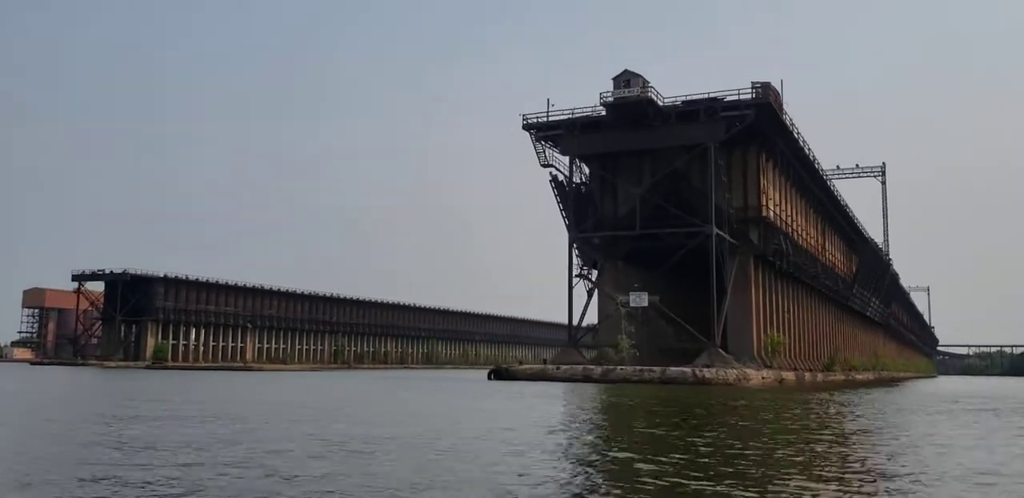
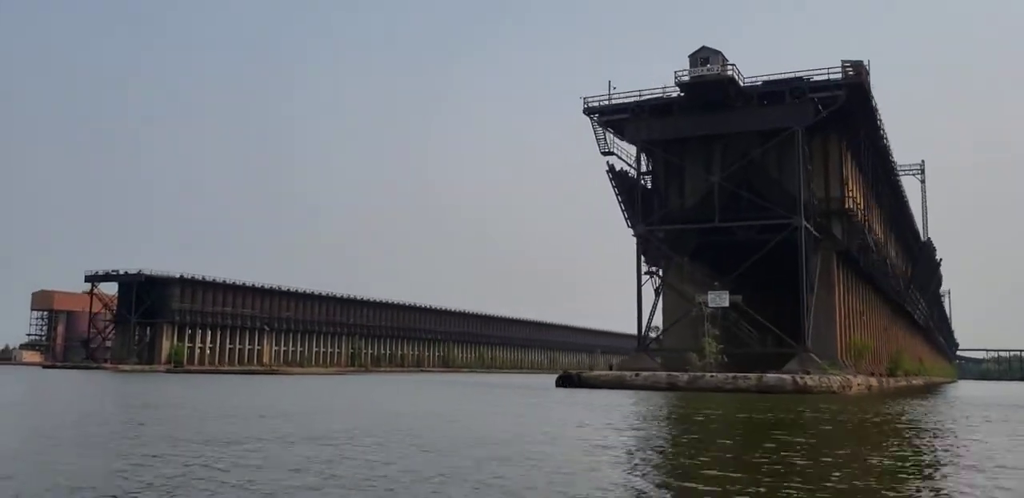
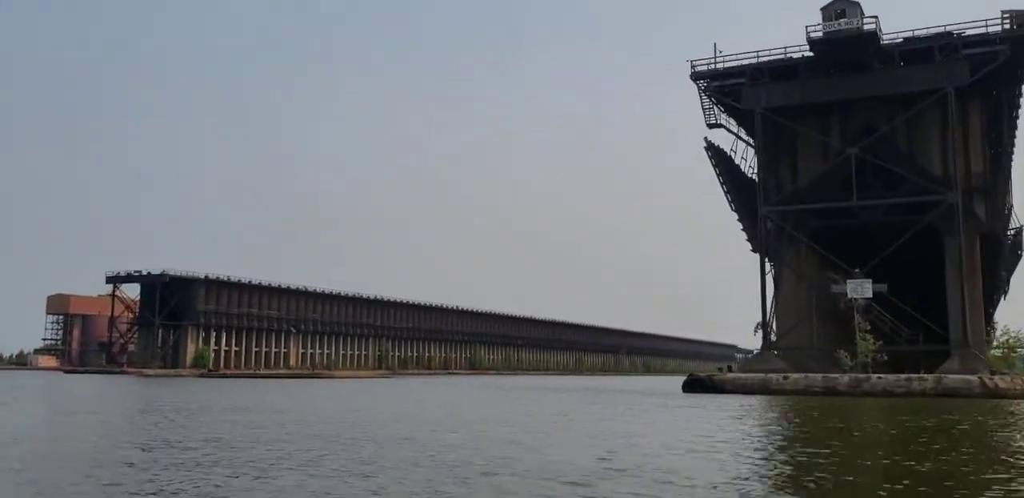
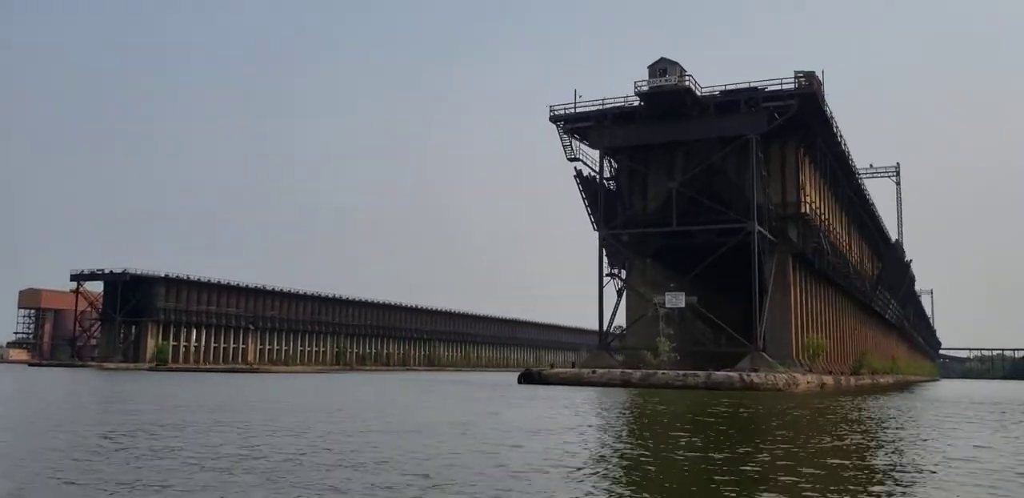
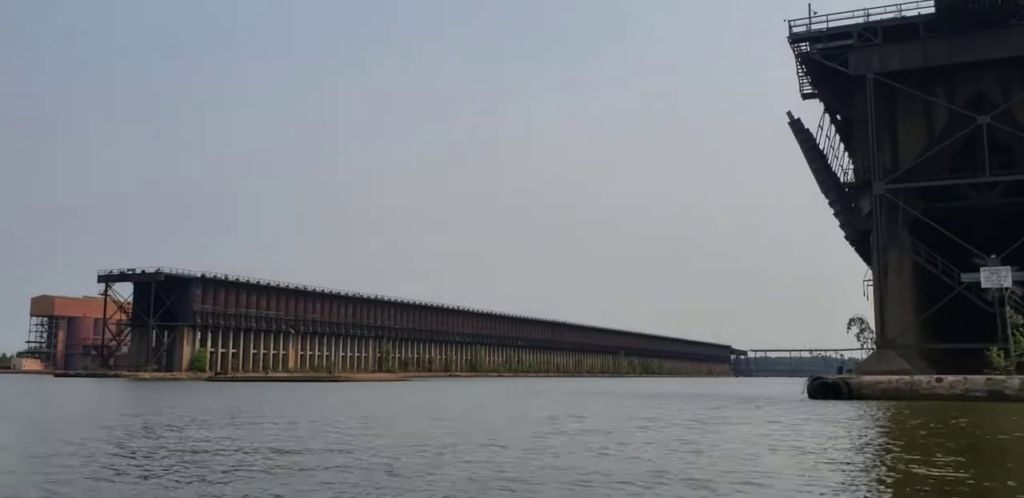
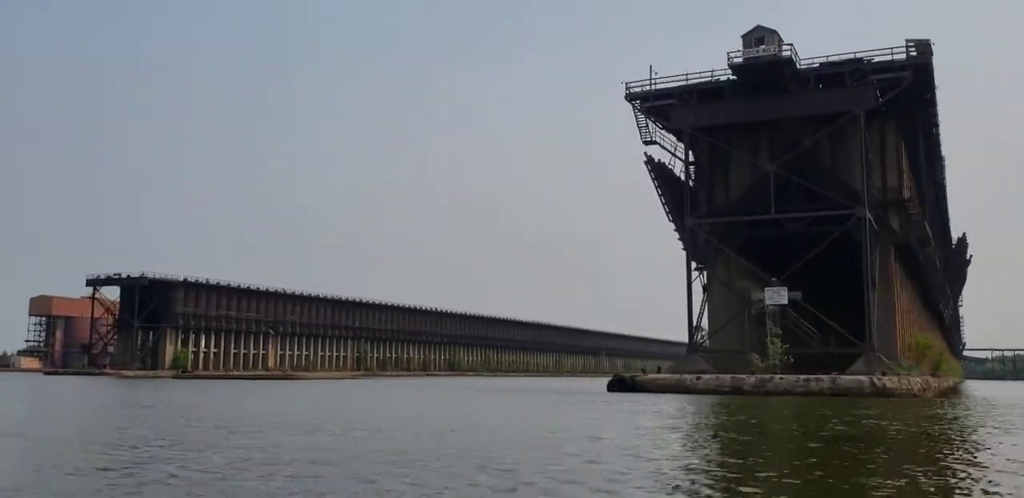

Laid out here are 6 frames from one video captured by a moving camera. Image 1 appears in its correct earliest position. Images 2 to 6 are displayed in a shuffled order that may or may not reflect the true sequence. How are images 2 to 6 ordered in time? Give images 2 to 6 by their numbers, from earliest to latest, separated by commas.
4, 2, 6, 3, 5
